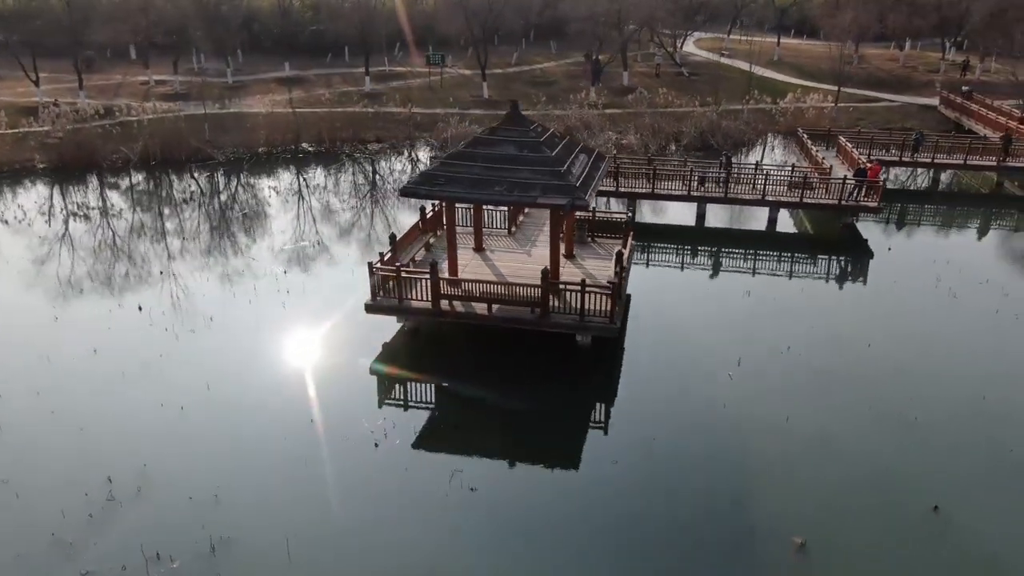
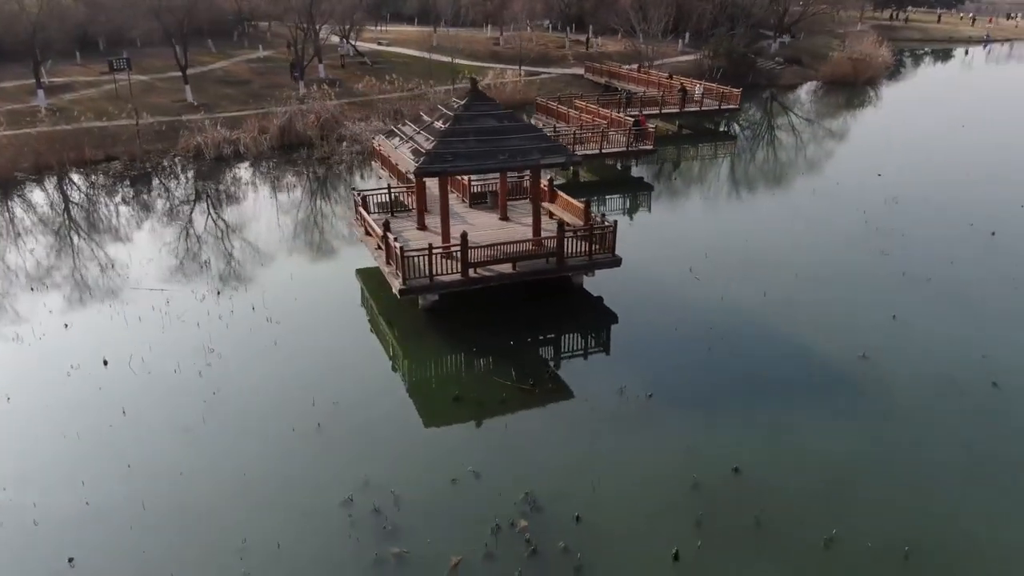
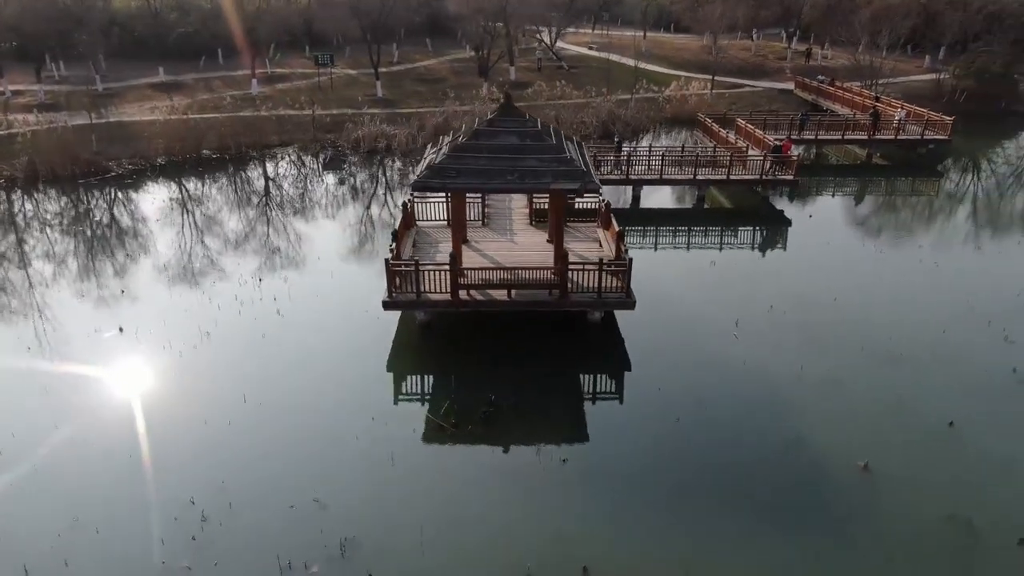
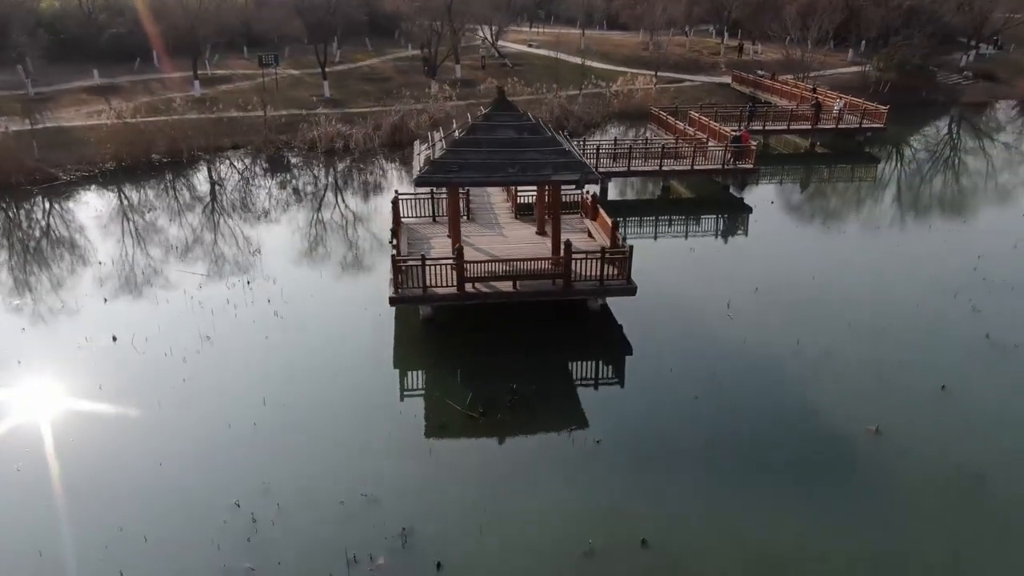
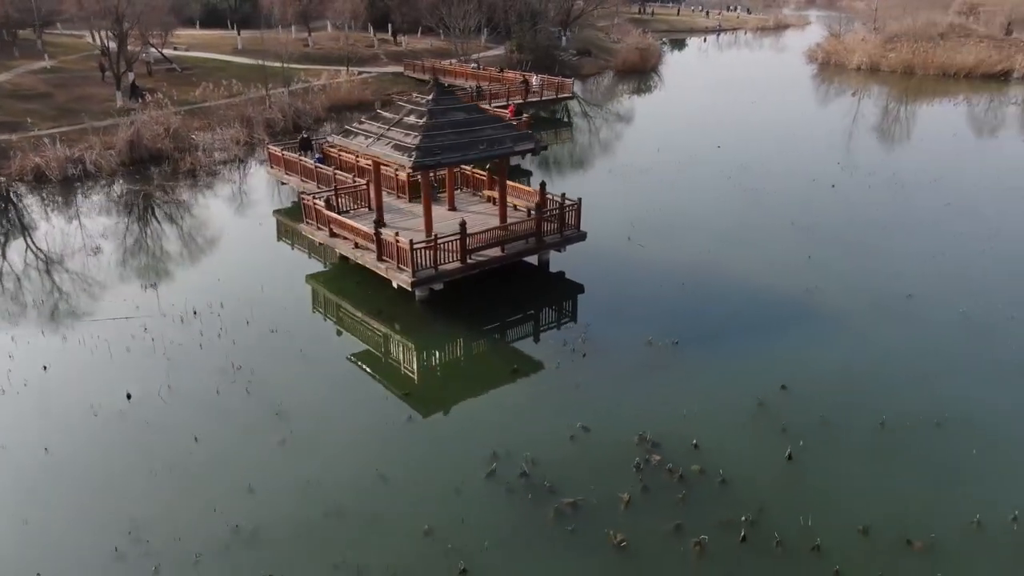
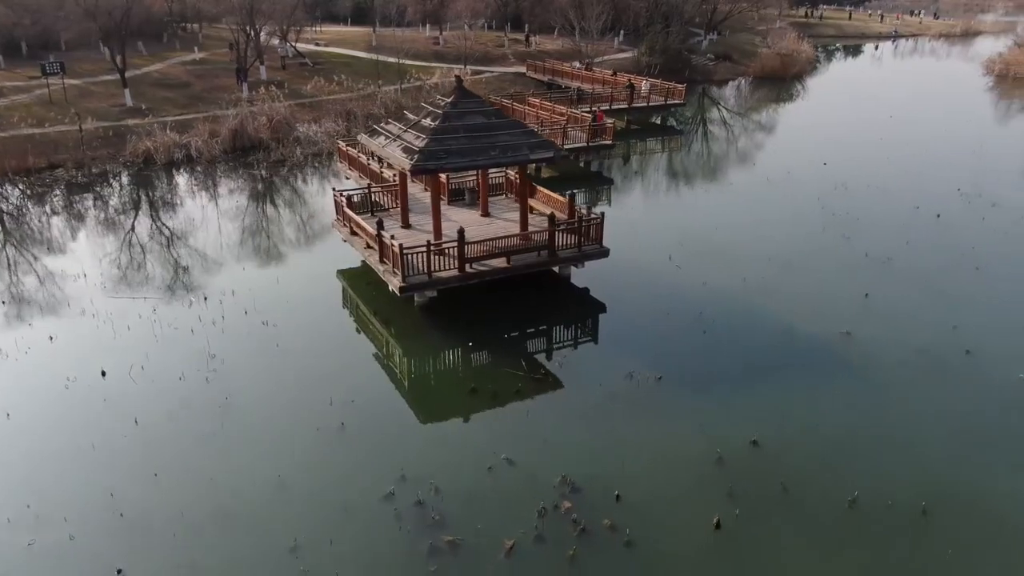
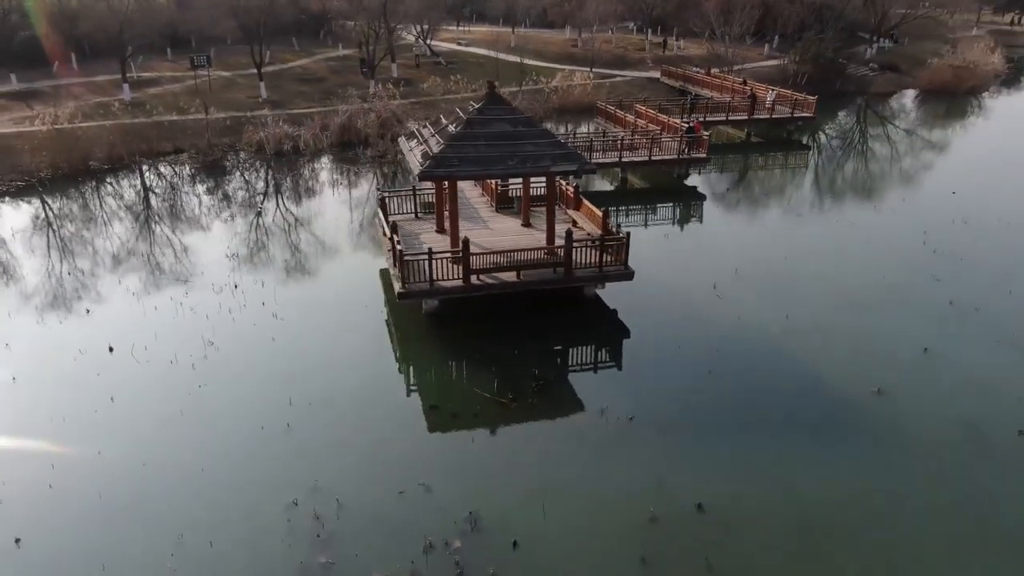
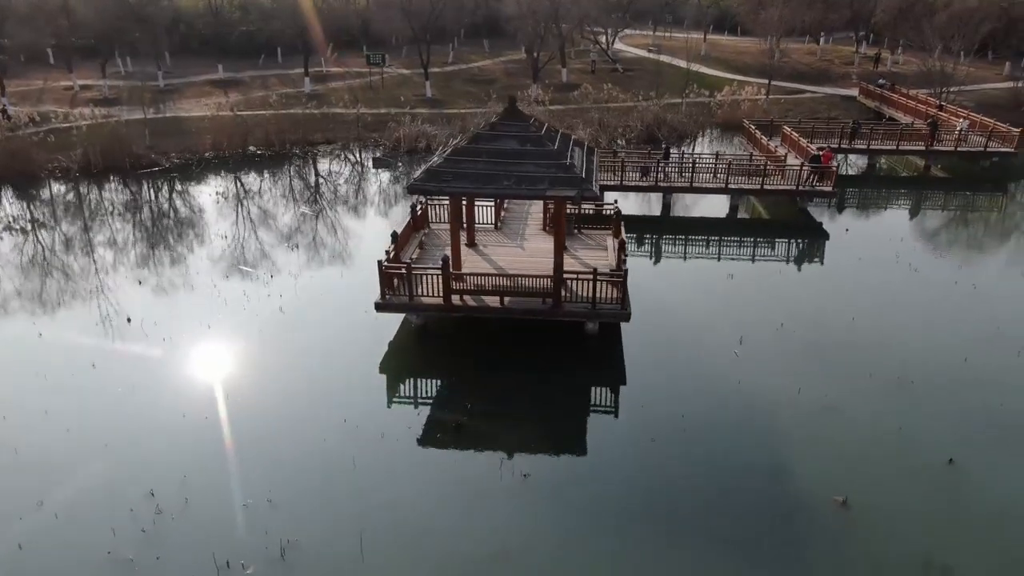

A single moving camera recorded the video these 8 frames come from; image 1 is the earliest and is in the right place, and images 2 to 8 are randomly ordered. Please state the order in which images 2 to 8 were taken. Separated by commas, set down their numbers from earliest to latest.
8, 3, 4, 7, 2, 6, 5
